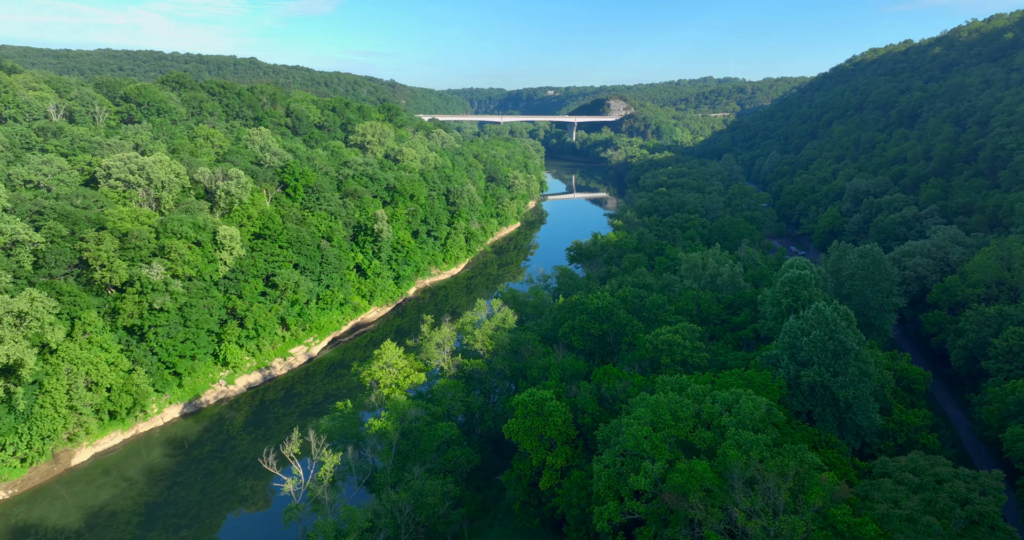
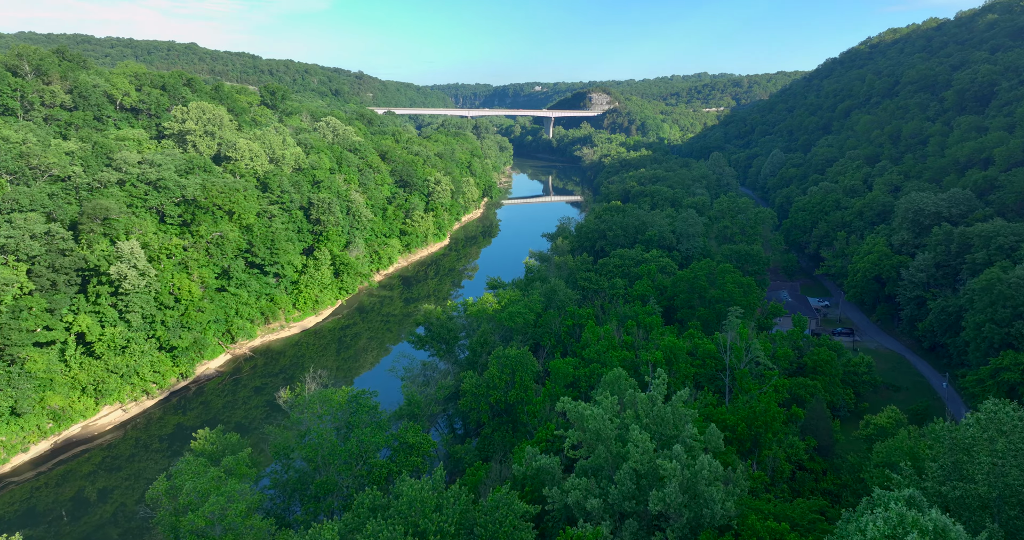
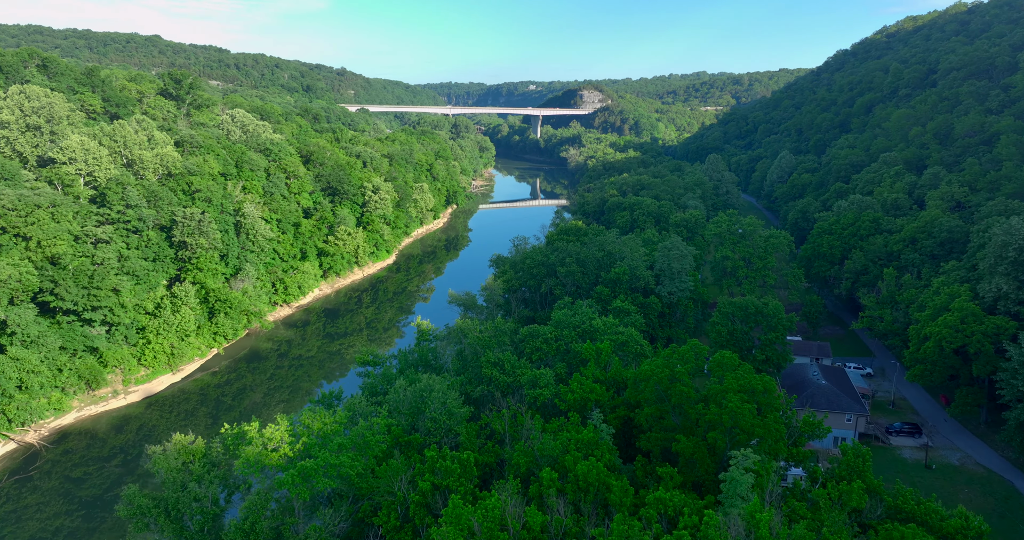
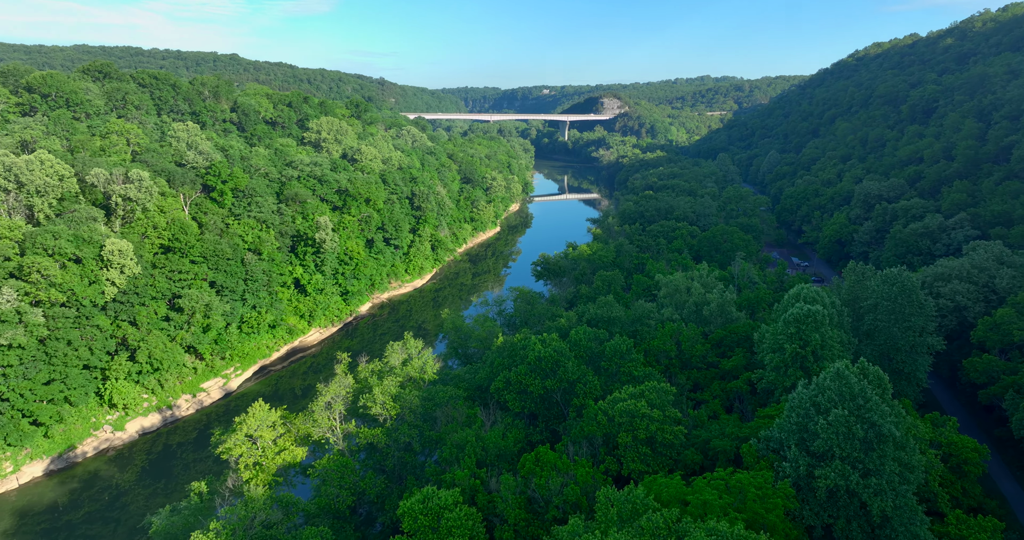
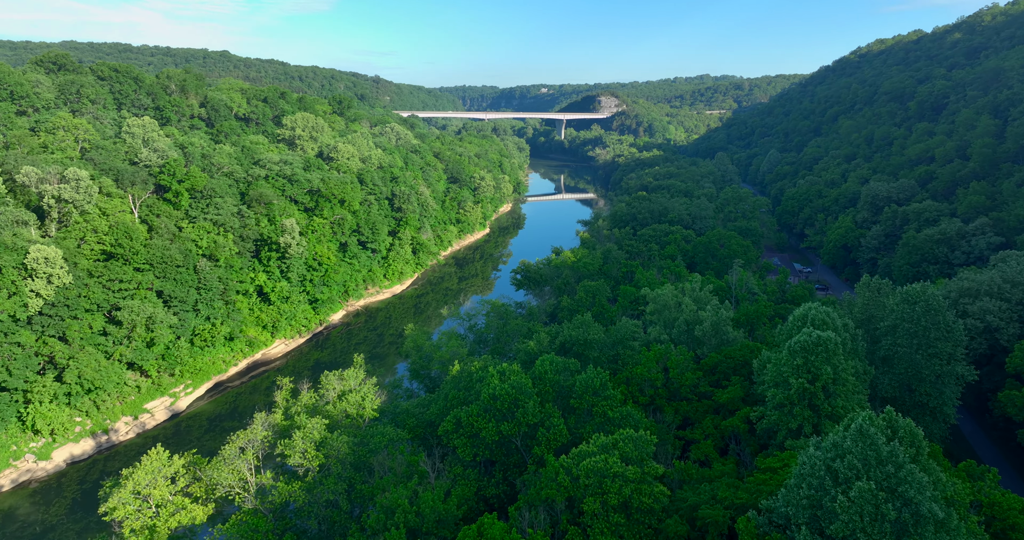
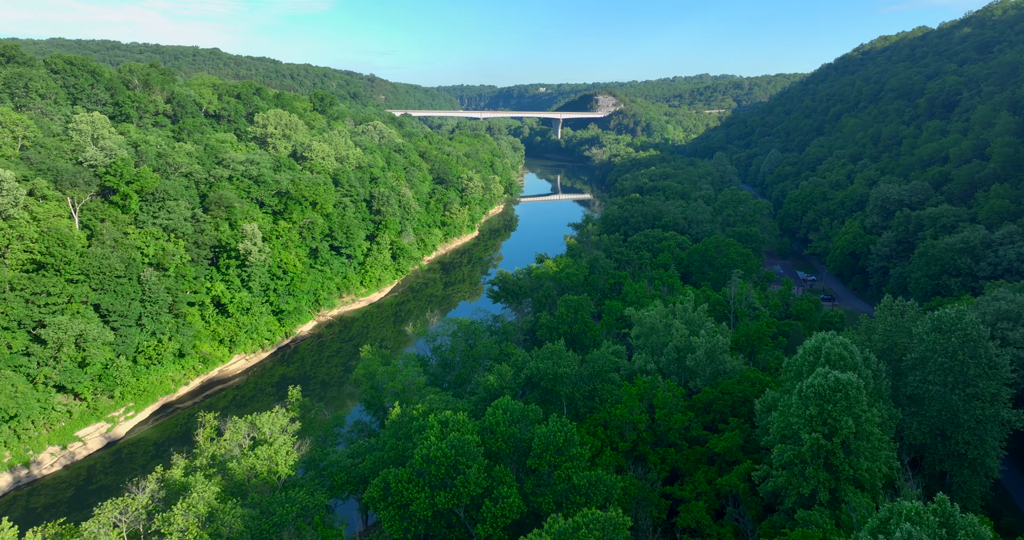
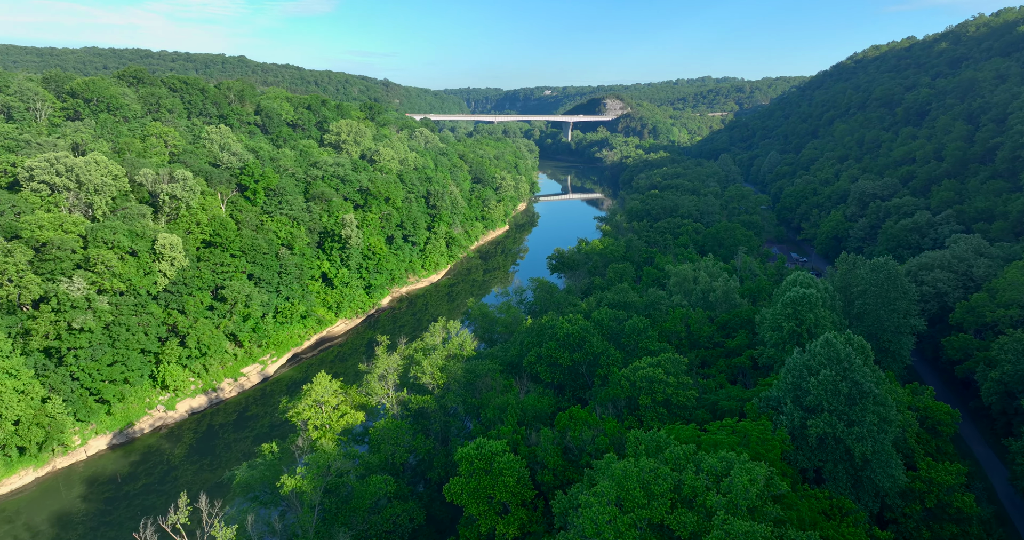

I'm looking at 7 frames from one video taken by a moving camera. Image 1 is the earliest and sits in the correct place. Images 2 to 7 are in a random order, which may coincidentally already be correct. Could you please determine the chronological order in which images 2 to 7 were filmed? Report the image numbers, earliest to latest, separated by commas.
7, 4, 5, 6, 2, 3
